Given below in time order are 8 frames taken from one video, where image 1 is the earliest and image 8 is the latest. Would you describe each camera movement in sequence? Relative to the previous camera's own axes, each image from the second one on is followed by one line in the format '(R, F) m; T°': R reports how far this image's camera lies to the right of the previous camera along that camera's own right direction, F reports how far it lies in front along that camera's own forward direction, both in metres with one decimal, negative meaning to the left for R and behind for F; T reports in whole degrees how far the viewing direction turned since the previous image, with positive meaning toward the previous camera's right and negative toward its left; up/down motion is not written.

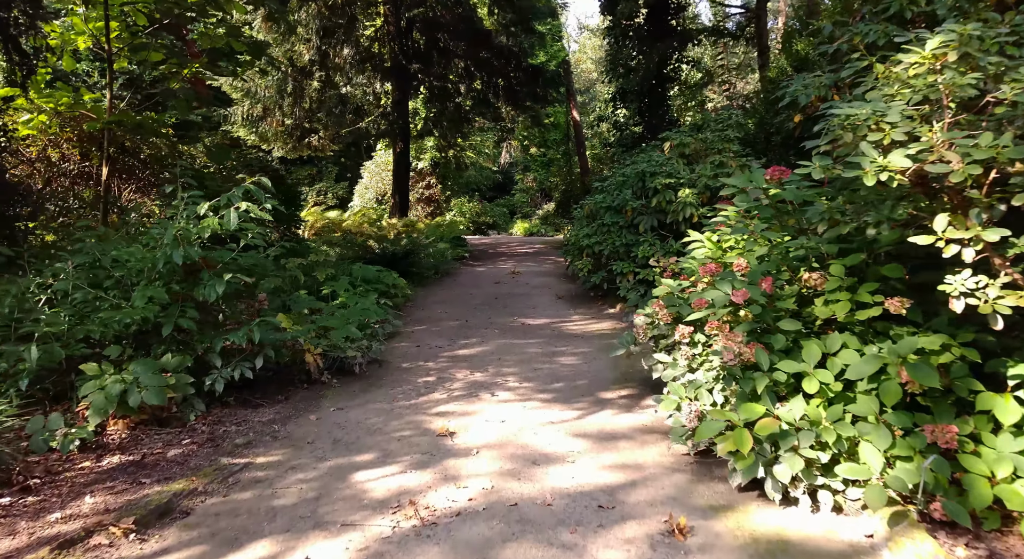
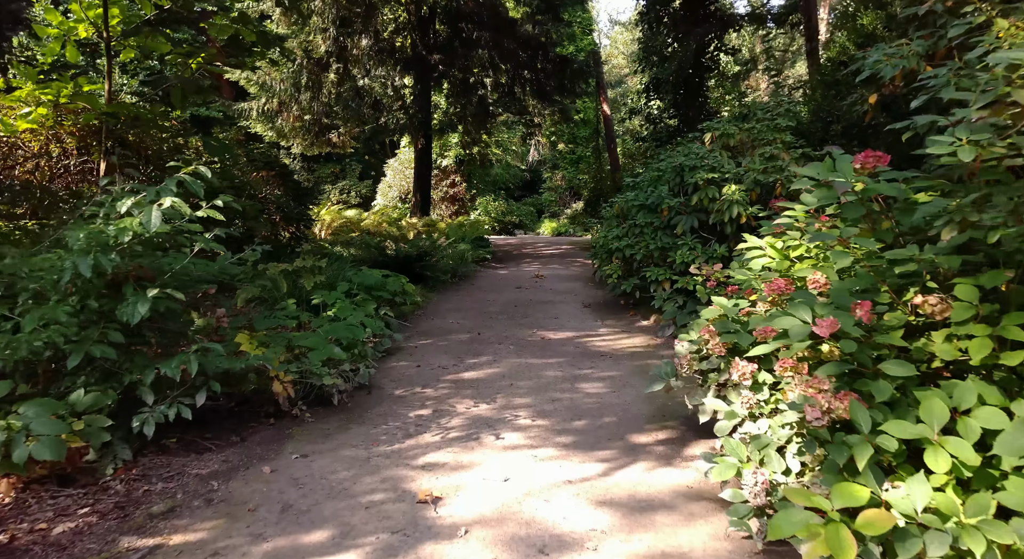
(+0.1, +0.8) m; -2°
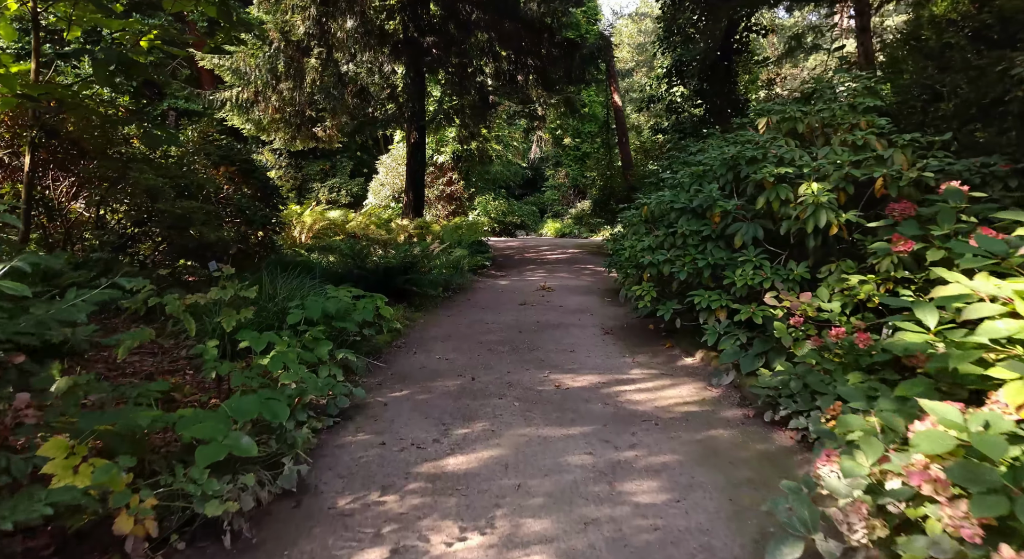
(0.0, +1.5) m; 0°
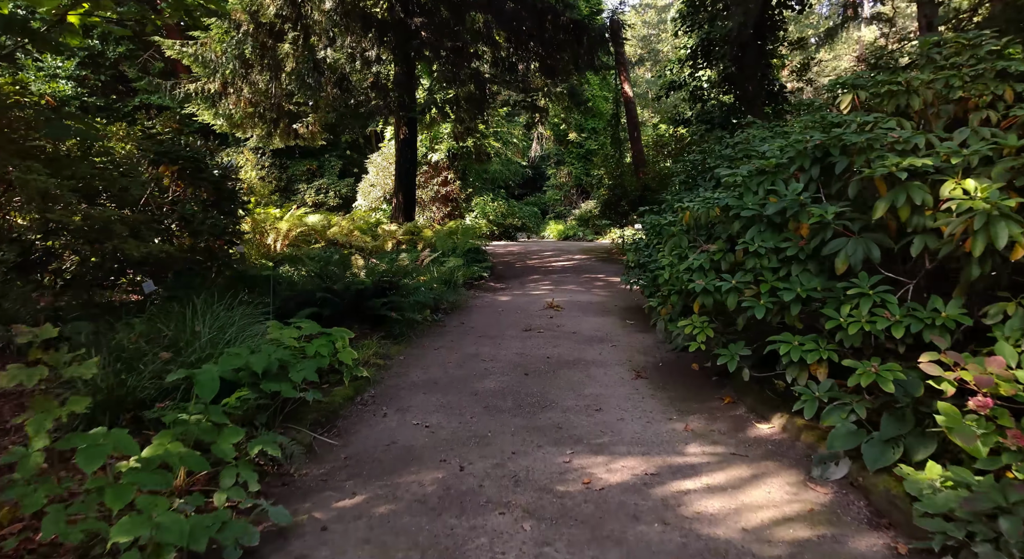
(0.0, +1.5) m; 0°
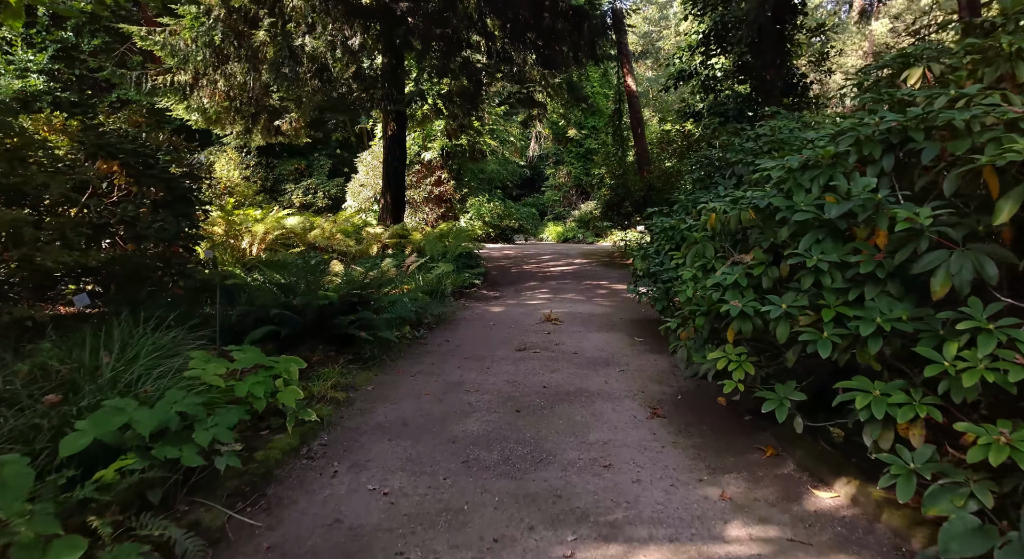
(+0.1, +0.9) m; 0°
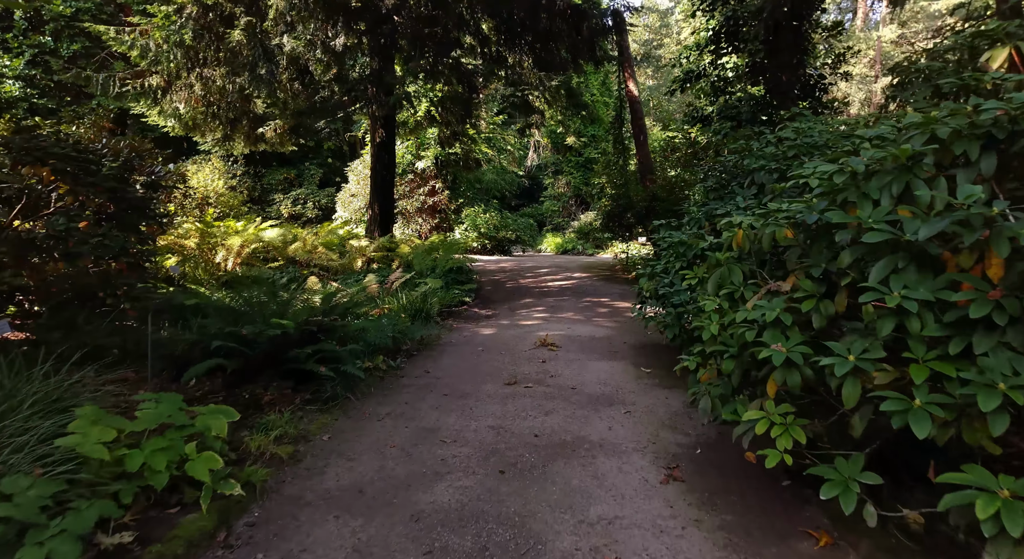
(+0.1, +0.8) m; 0°
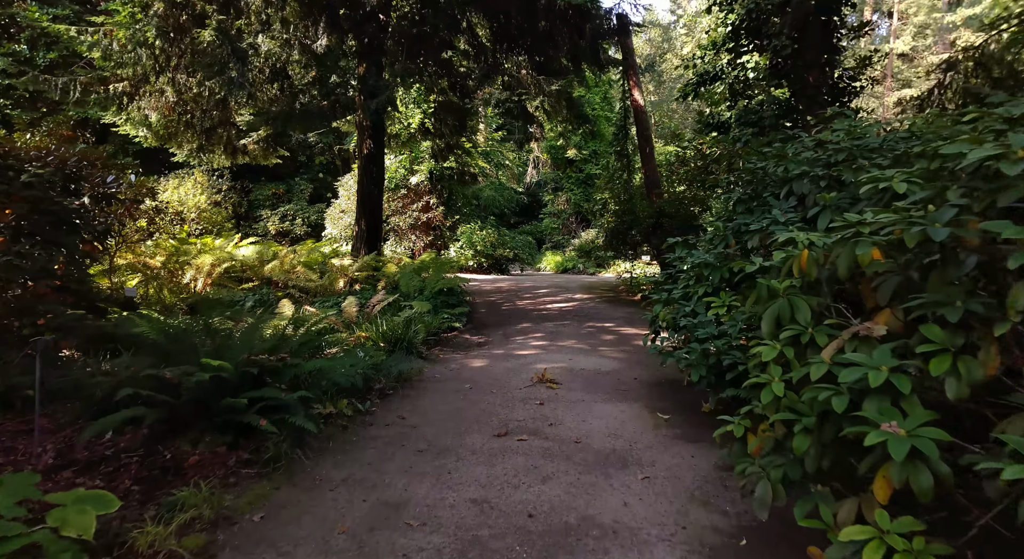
(+0.1, +0.9) m; 0°
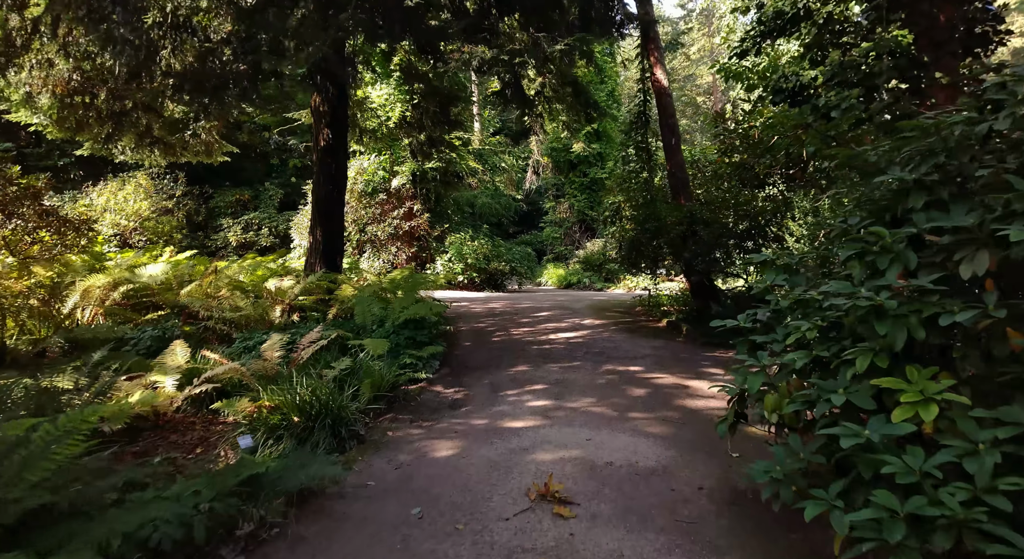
(+0.1, +2.4) m; 0°
